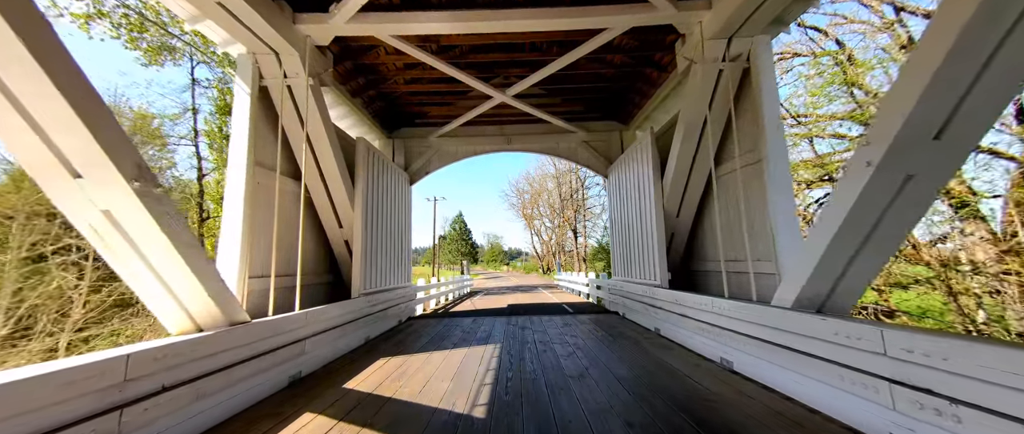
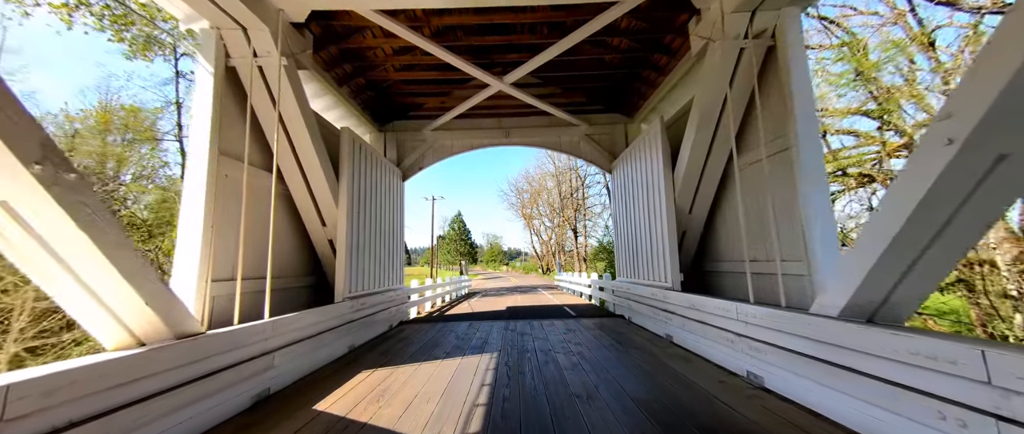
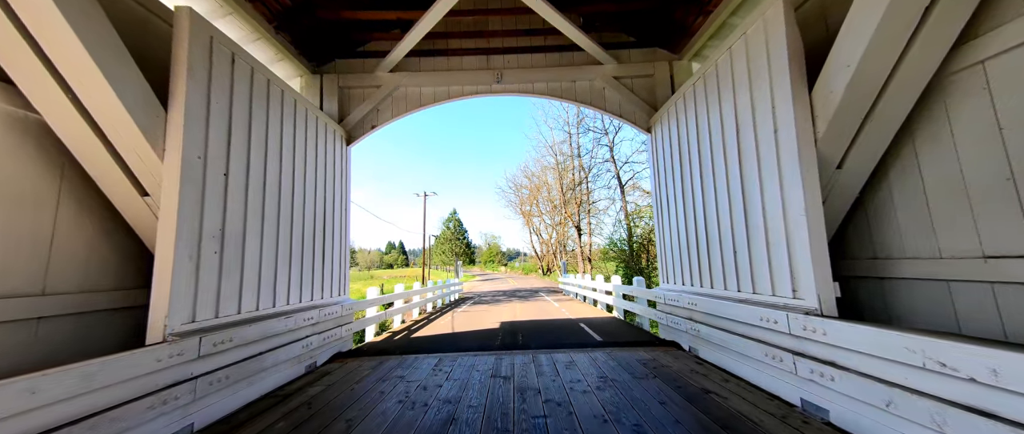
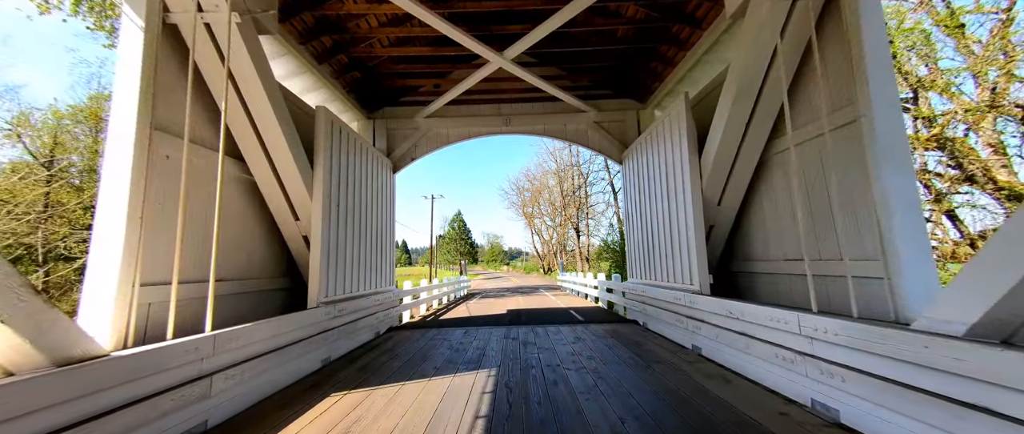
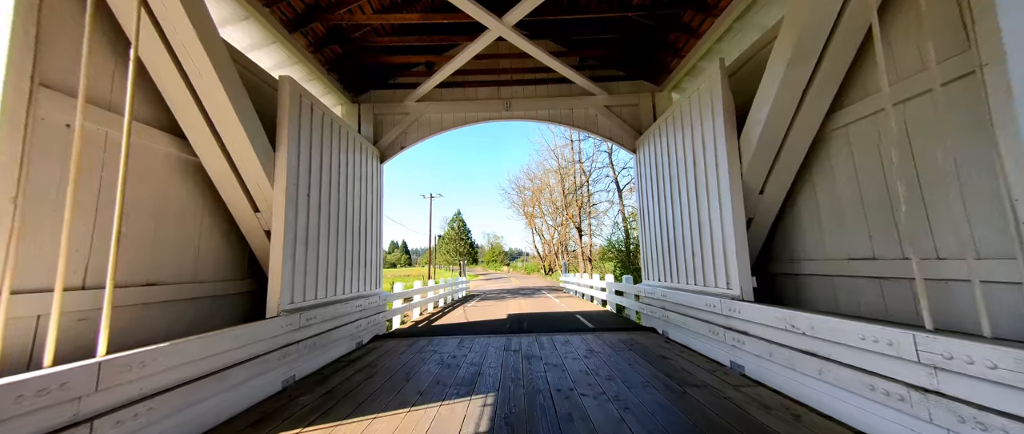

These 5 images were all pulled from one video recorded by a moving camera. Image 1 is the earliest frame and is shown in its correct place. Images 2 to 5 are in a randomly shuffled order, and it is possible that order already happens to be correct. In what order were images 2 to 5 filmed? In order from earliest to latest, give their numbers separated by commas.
2, 4, 5, 3
